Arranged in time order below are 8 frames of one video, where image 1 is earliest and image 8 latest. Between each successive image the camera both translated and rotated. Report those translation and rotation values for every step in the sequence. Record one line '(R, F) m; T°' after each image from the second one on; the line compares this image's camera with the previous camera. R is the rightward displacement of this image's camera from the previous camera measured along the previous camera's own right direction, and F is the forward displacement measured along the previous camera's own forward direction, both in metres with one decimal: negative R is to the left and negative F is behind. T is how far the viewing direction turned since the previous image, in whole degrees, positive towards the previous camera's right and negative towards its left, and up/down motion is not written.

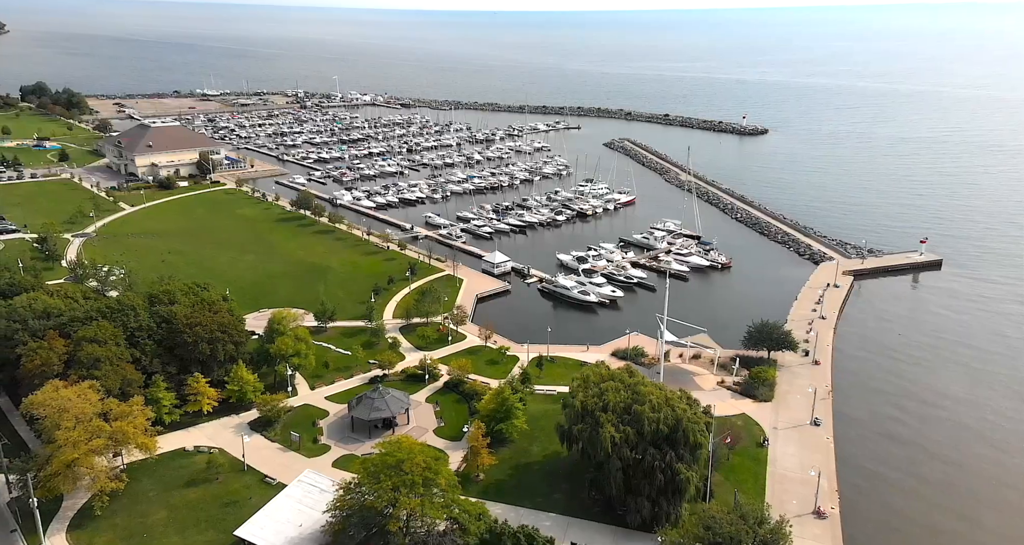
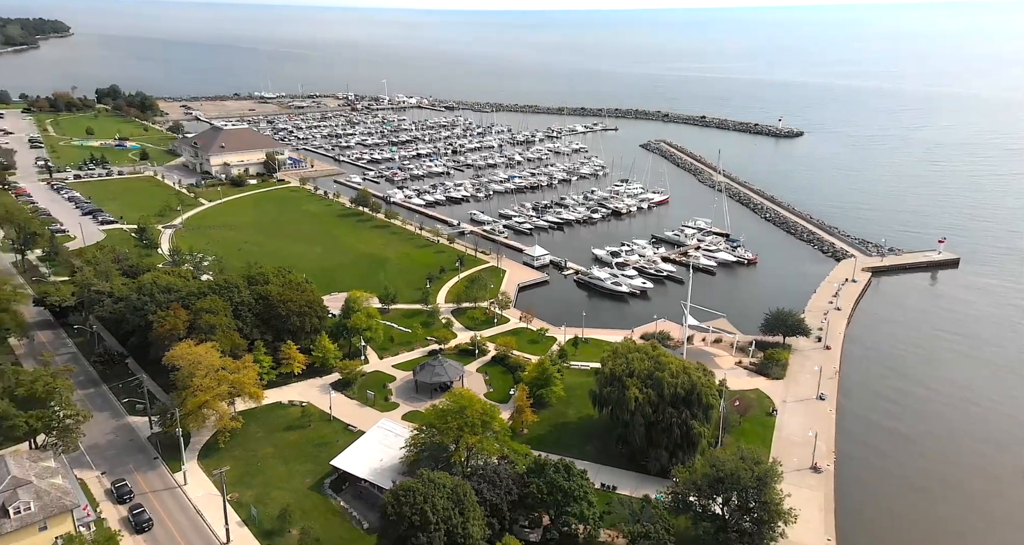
(-0.3, -4.9) m; -3°
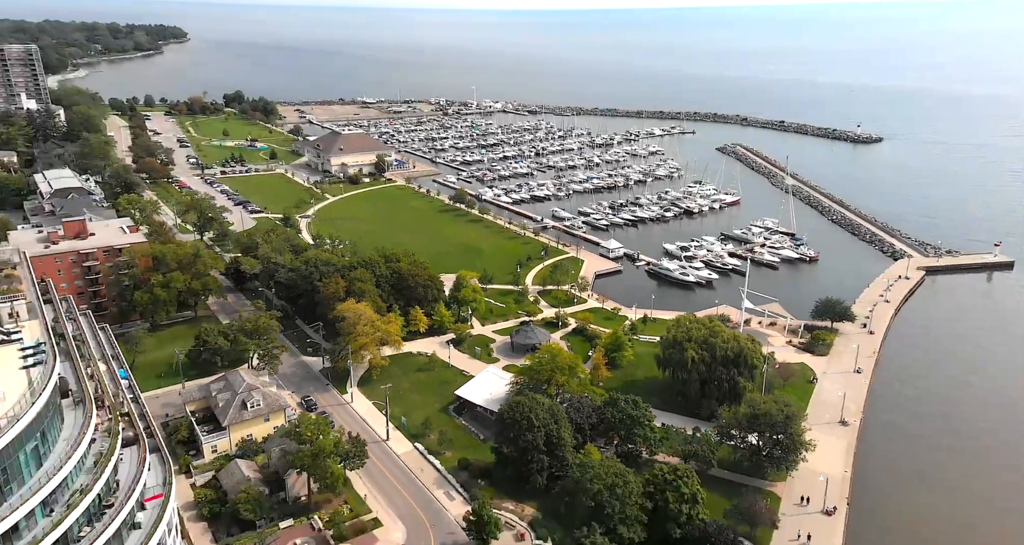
(-0.5, -8.1) m; -6°
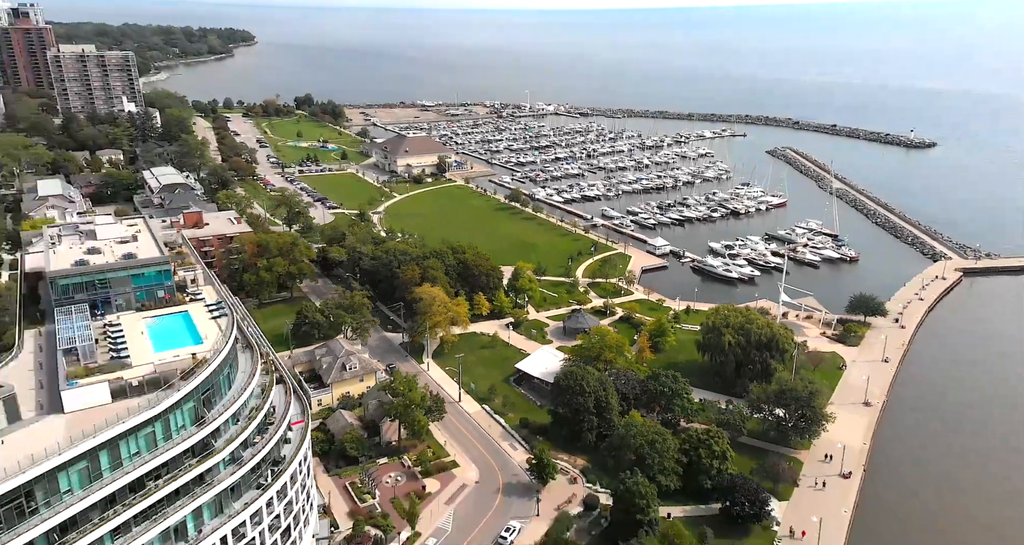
(-0.5, -5.1) m; -4°
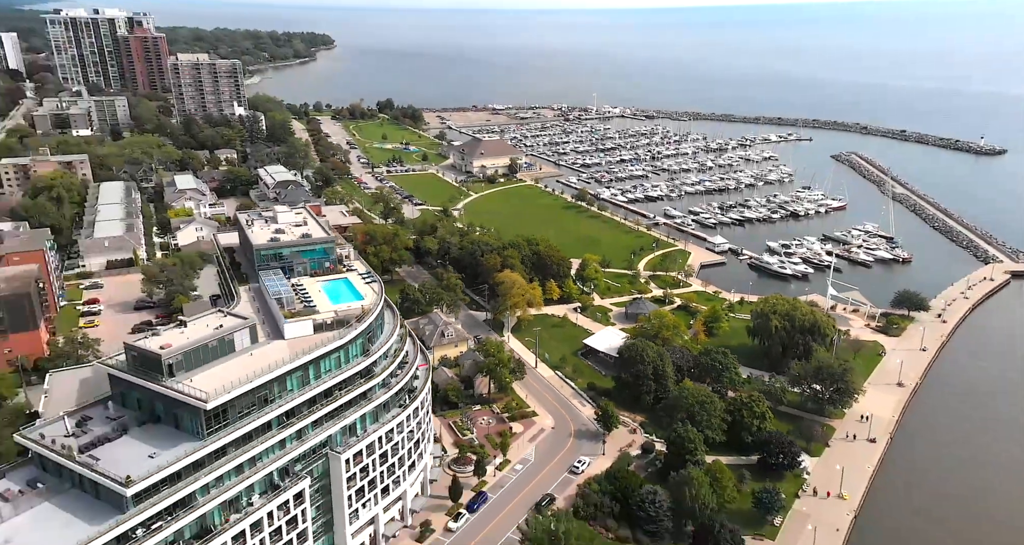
(-0.7, -6.9) m; -5°
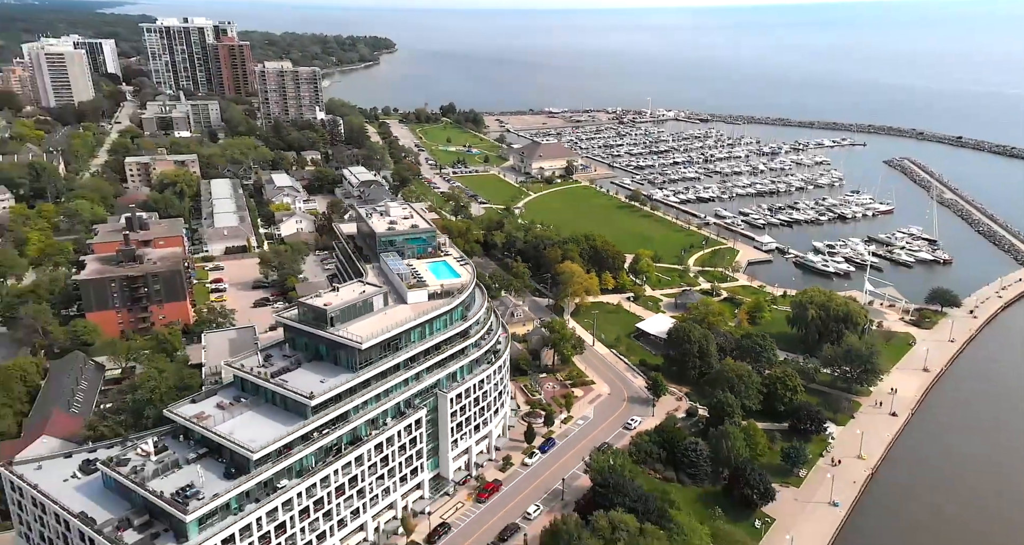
(-1.0, -6.8) m; -4°
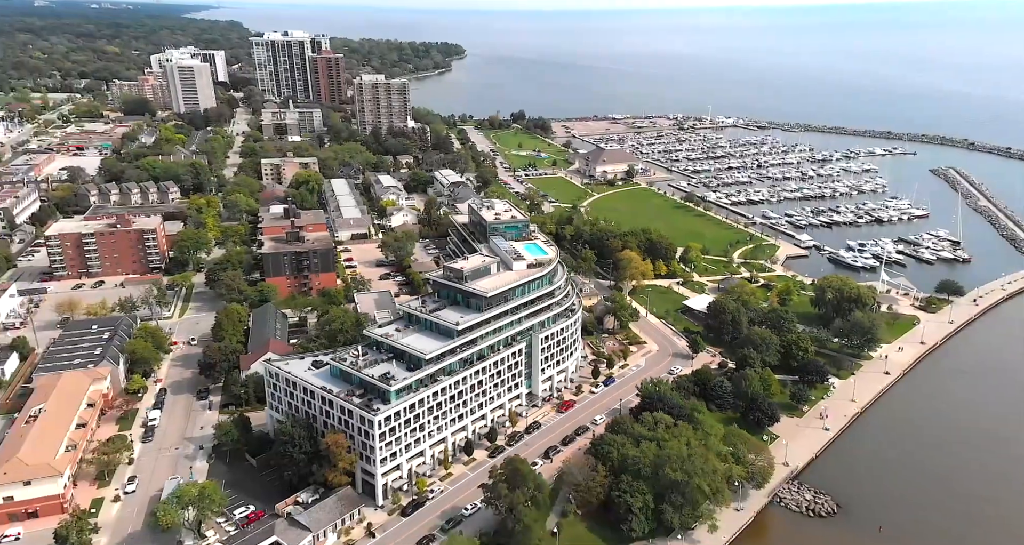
(-1.2, -13.5) m; -5°
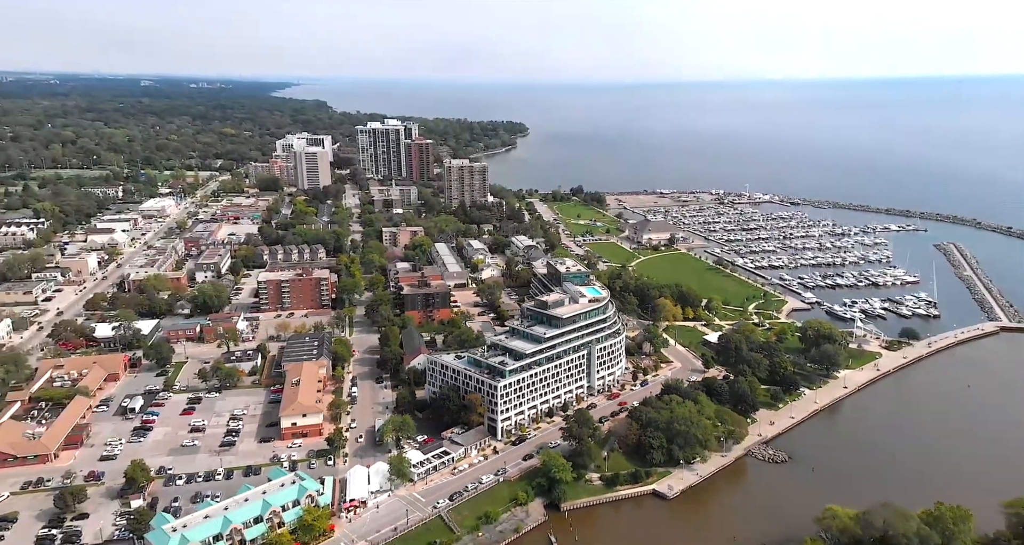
(-1.2, -25.5) m; -4°
